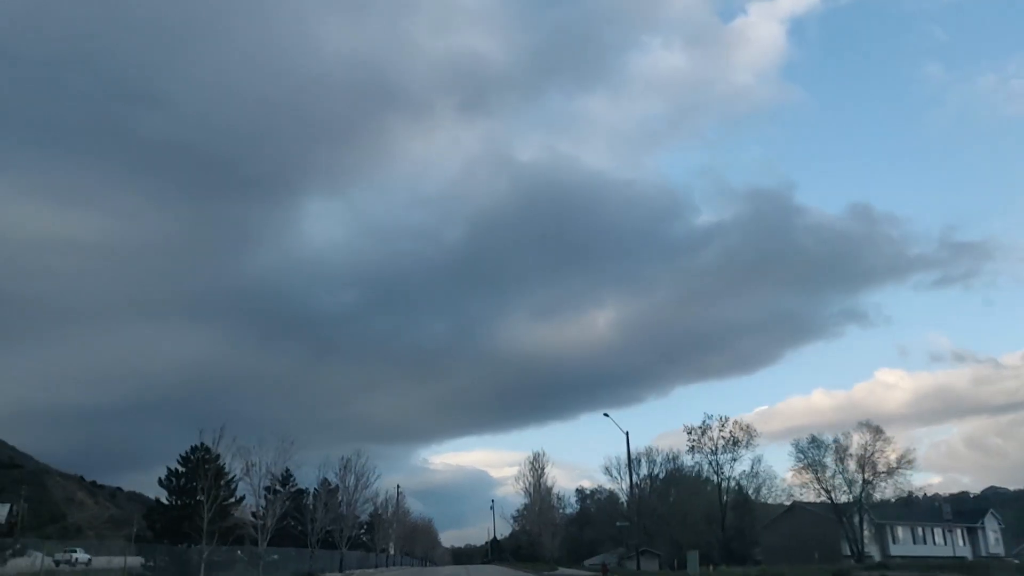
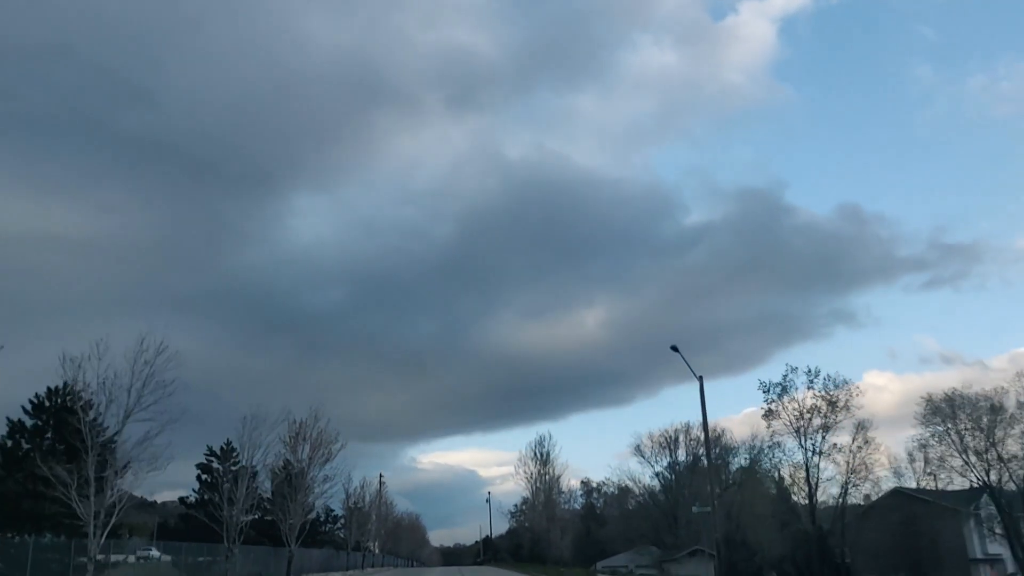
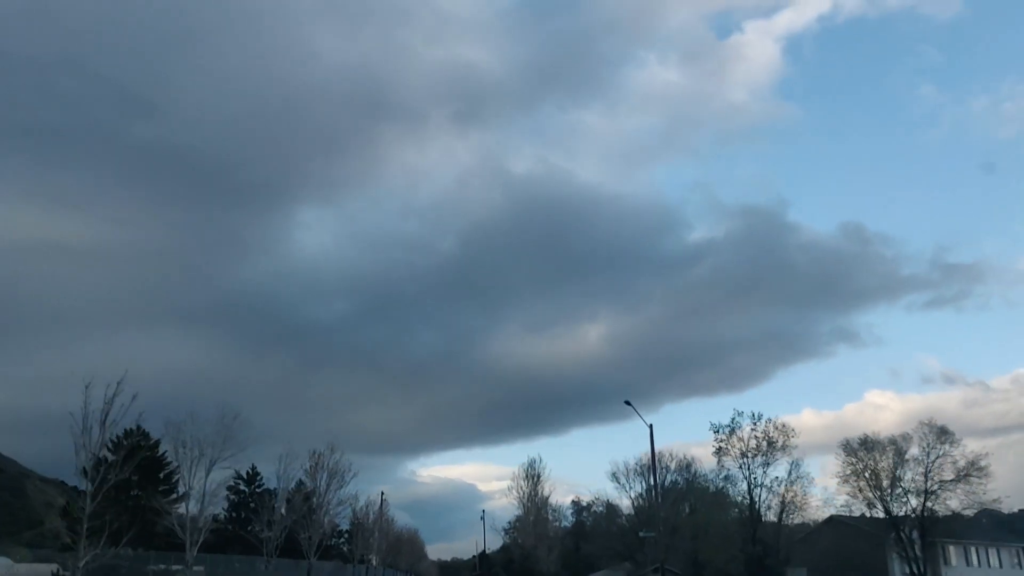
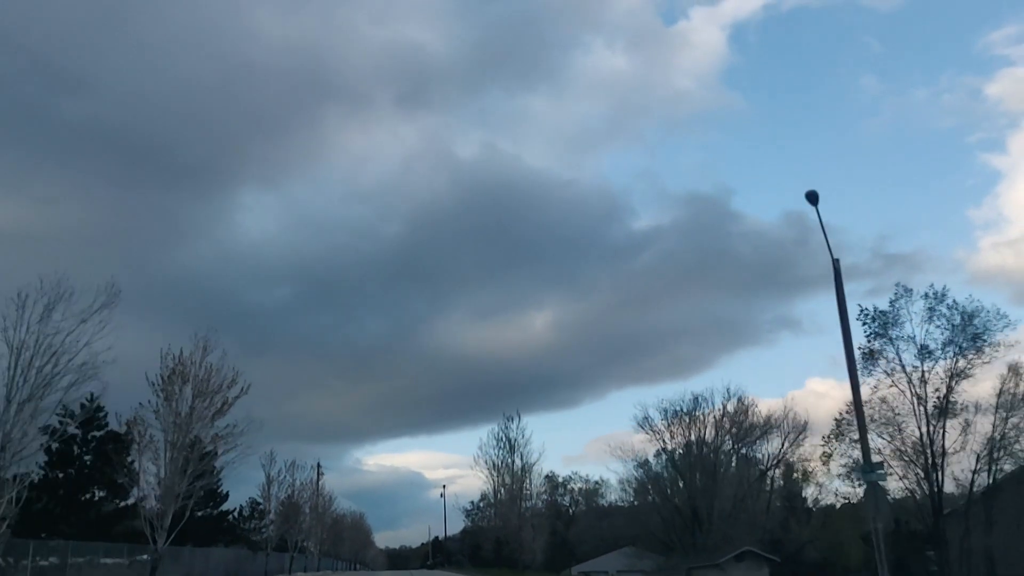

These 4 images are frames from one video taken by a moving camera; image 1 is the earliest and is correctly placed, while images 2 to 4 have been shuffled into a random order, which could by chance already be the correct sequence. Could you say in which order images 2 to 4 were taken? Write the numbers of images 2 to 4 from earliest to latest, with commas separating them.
3, 2, 4
